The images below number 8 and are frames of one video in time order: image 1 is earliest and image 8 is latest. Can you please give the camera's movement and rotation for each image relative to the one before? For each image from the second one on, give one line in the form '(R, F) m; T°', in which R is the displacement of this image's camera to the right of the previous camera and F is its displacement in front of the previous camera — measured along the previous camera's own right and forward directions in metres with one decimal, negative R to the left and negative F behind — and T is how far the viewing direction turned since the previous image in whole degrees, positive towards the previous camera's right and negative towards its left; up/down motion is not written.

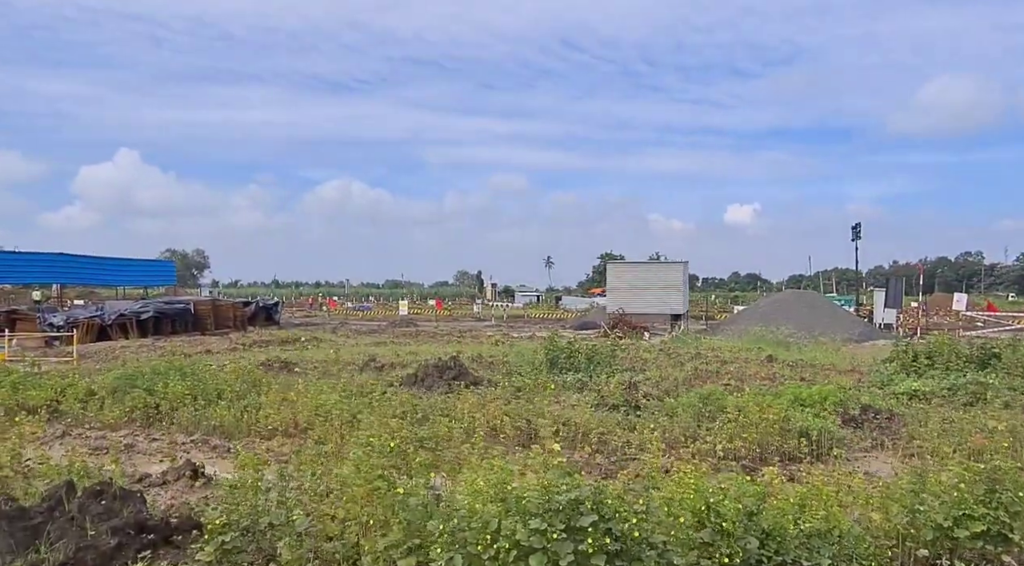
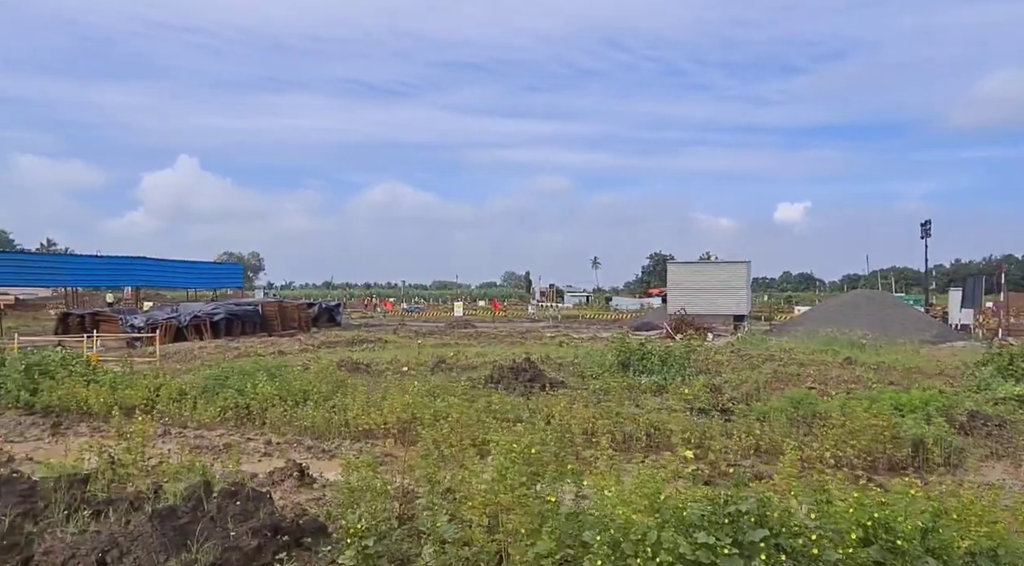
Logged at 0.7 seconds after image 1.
(-0.4, -0.1) m; -3°
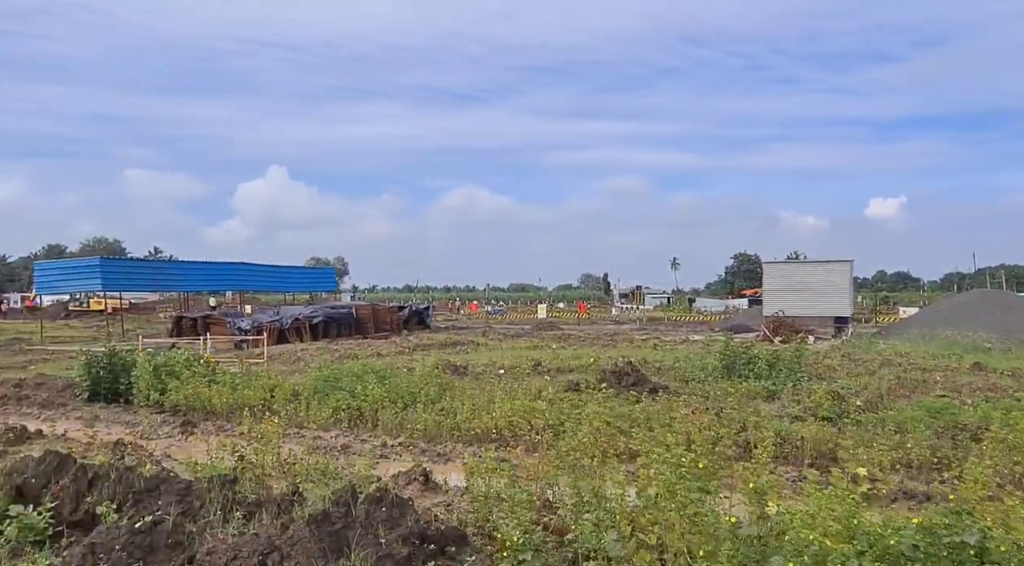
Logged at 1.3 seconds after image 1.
(-0.4, +0.1) m; -5°
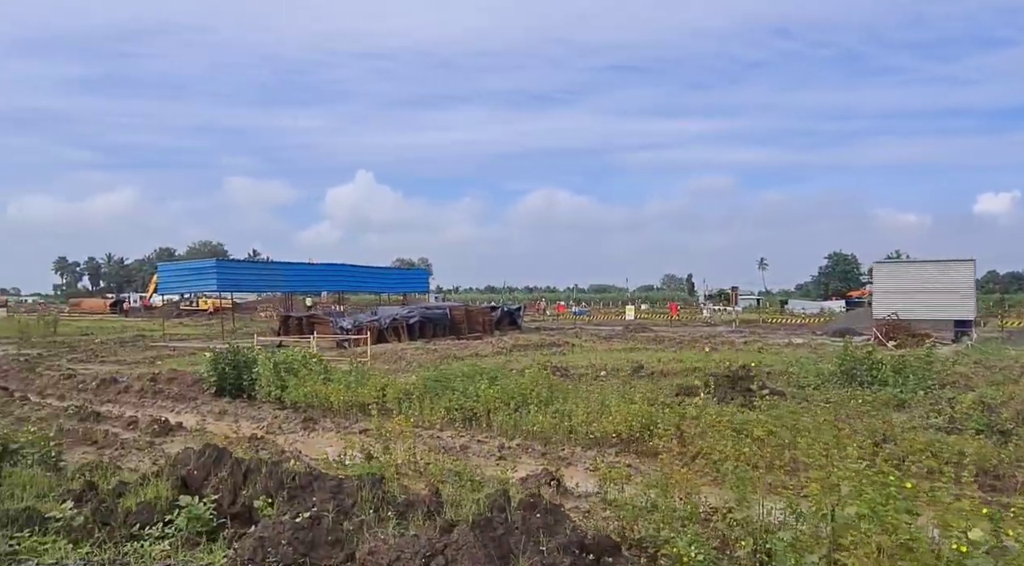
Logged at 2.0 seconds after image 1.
(-0.4, +0.1) m; -6°
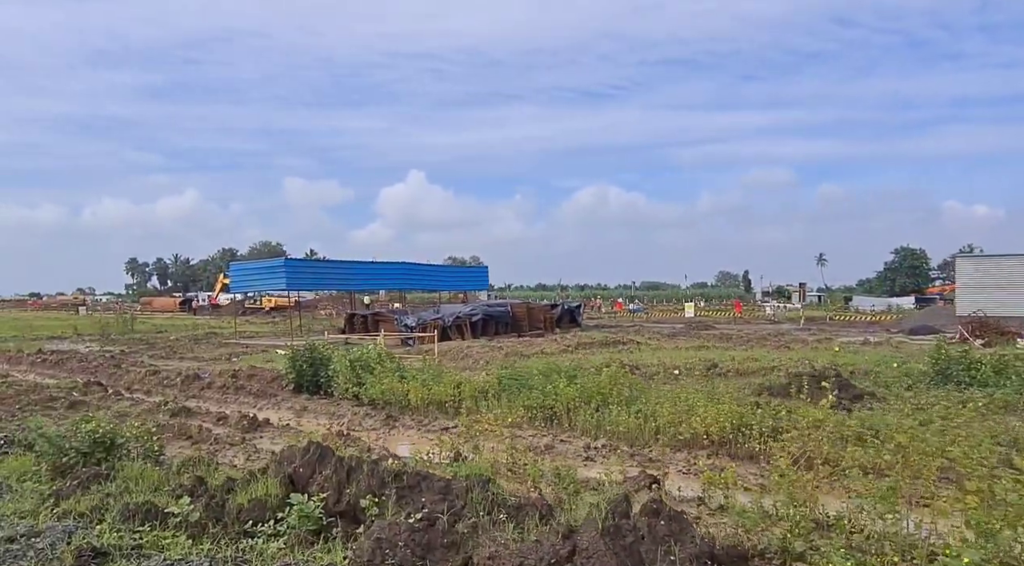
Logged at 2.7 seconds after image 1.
(-0.4, +0.2) m; -4°
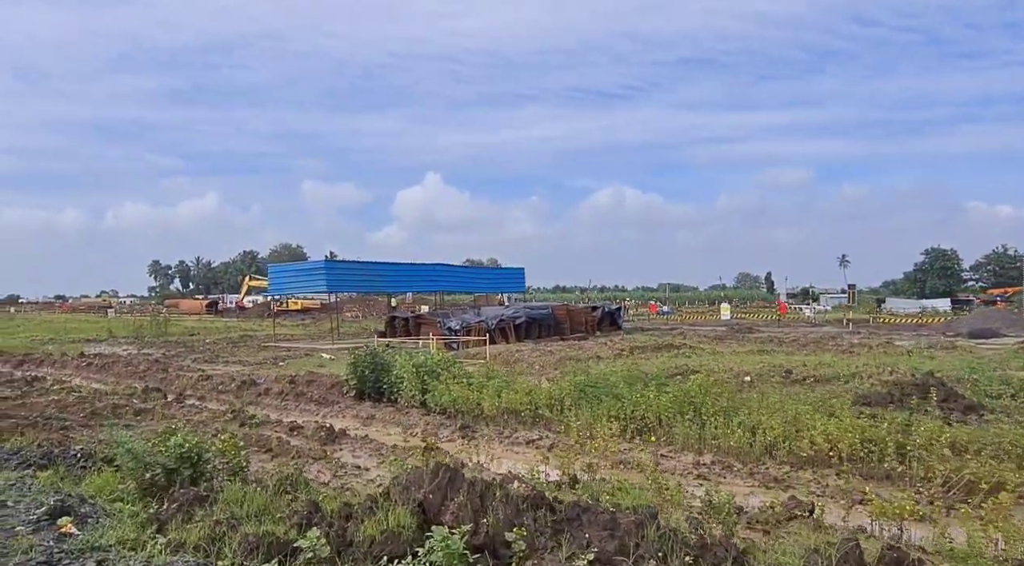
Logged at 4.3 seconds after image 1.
(-0.9, +0.7) m; -1°
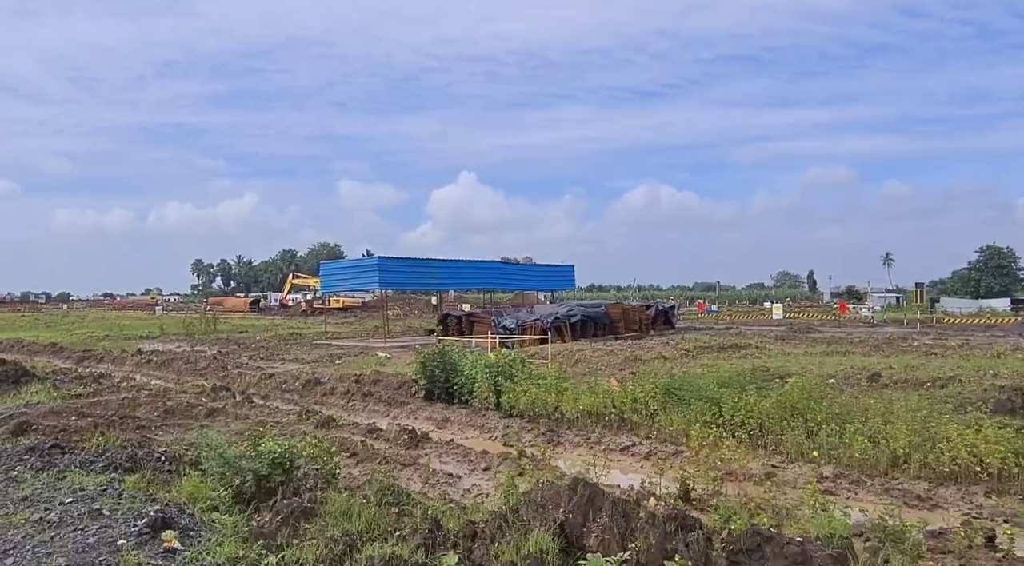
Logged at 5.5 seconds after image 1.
(-0.7, +0.6) m; -2°
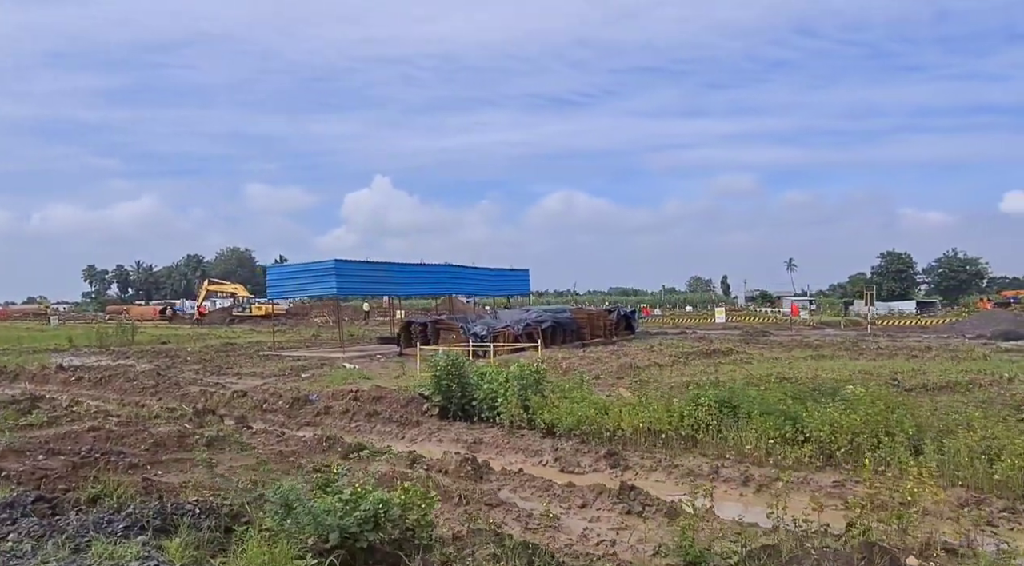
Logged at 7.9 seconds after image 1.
(-1.6, +1.4) m; +6°
